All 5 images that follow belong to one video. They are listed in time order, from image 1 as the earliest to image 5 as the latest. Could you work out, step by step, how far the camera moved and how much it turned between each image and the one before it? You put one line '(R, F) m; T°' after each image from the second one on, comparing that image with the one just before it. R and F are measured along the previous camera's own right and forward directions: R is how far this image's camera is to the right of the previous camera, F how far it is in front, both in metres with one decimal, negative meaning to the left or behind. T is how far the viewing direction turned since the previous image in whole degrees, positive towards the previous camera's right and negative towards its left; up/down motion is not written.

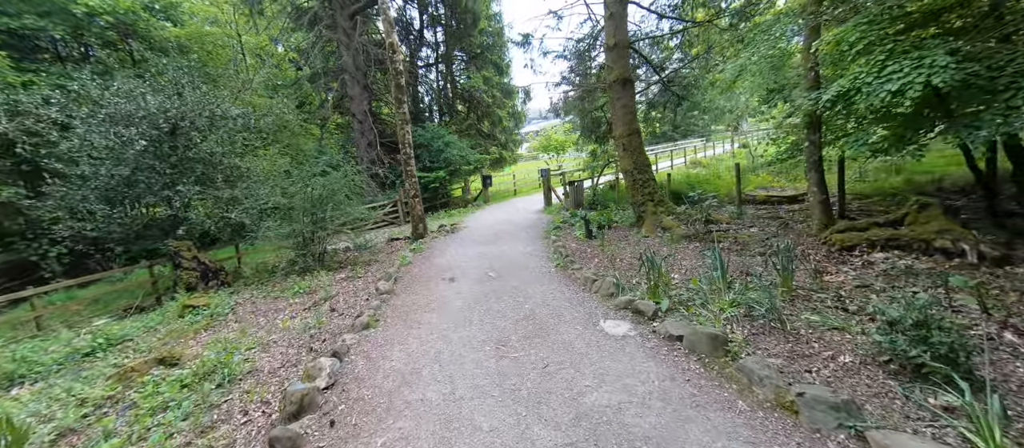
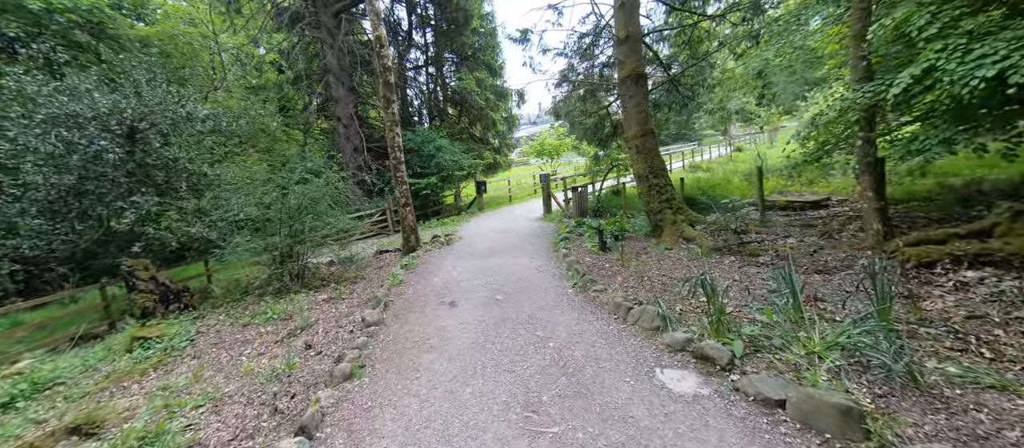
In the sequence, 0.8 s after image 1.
(-0.3, +0.8) m; +2°
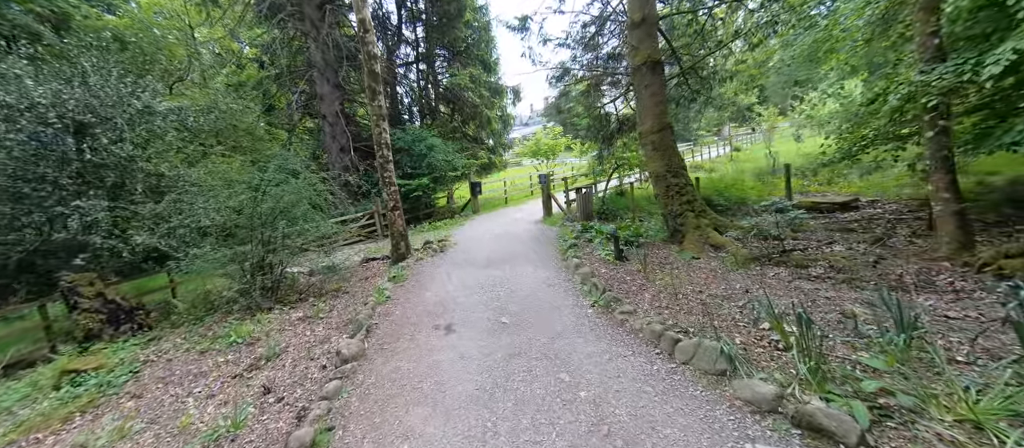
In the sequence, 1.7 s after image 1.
(-0.2, +0.8) m; +1°
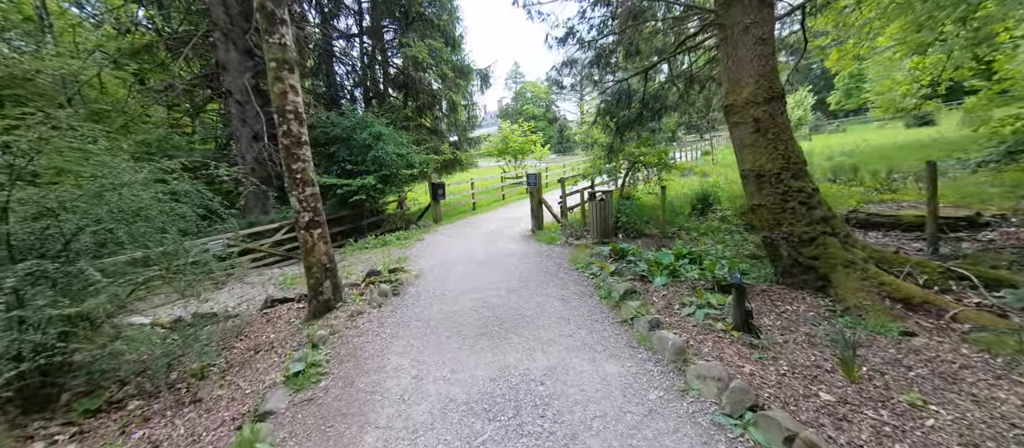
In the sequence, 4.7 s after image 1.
(-0.6, +3.0) m; +7°
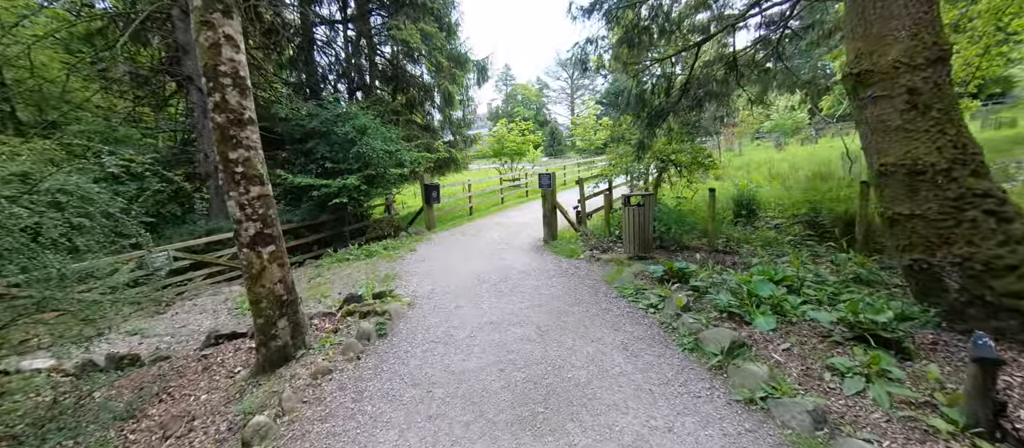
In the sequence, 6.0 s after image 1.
(-0.4, +1.3) m; +2°
